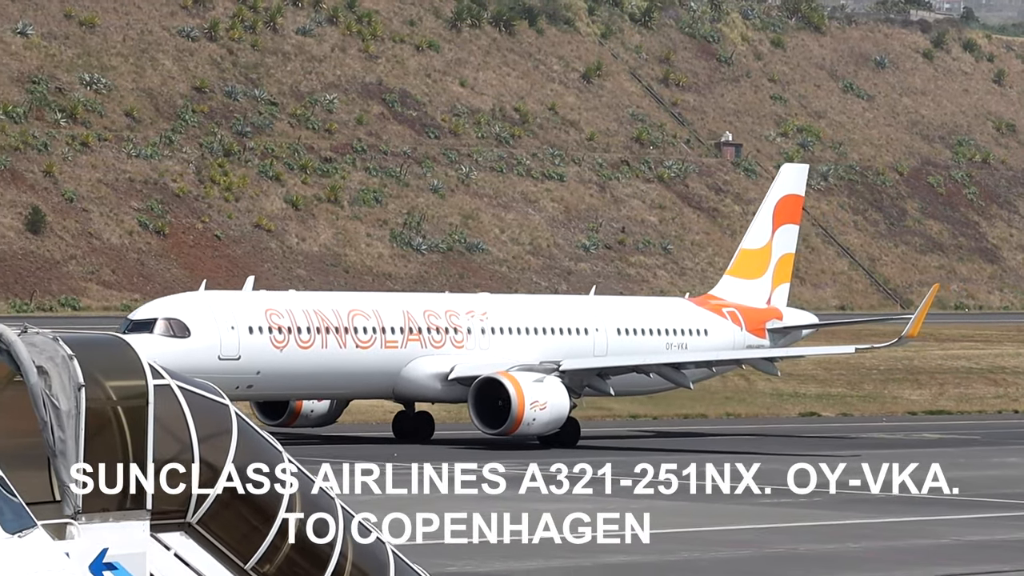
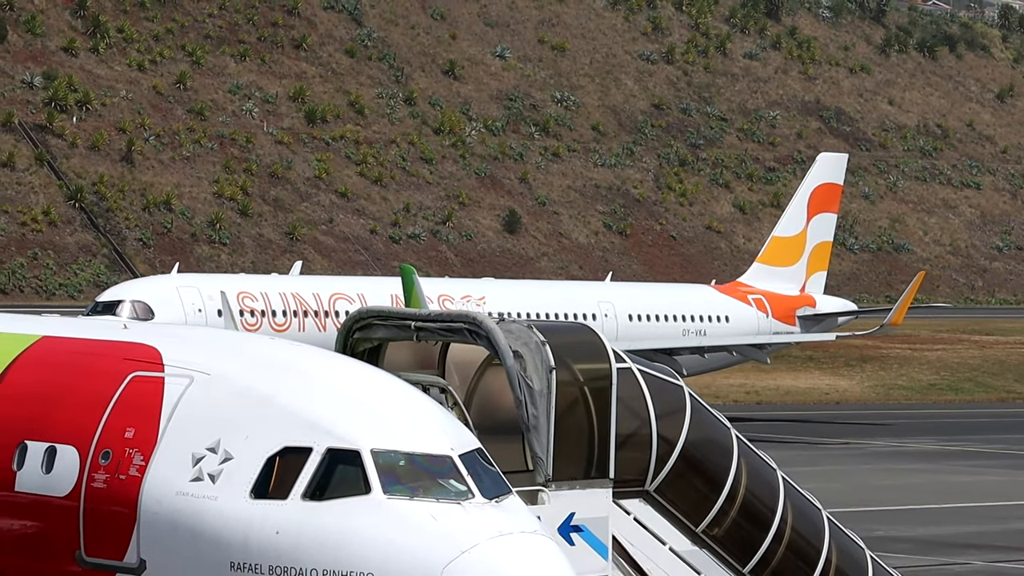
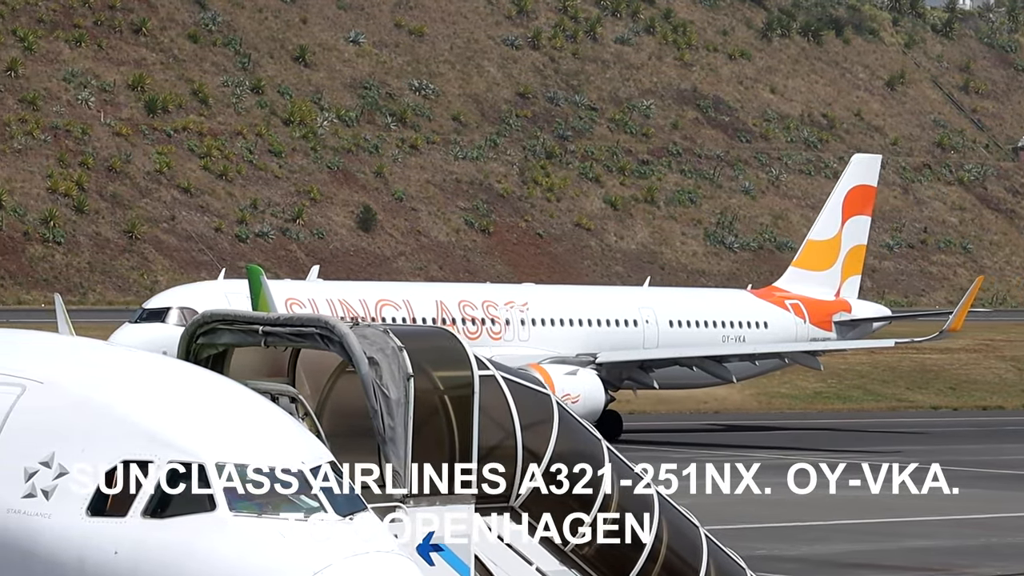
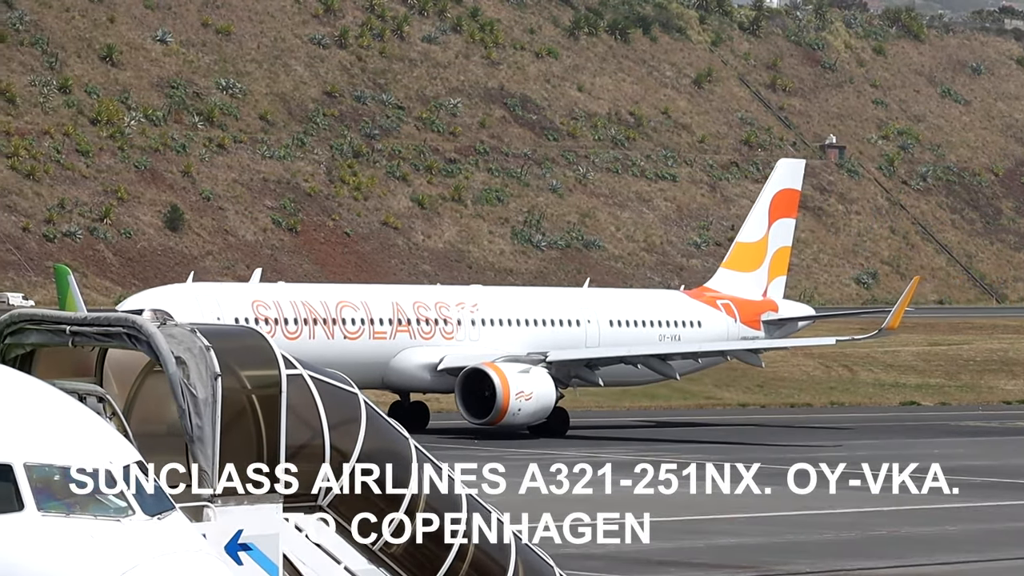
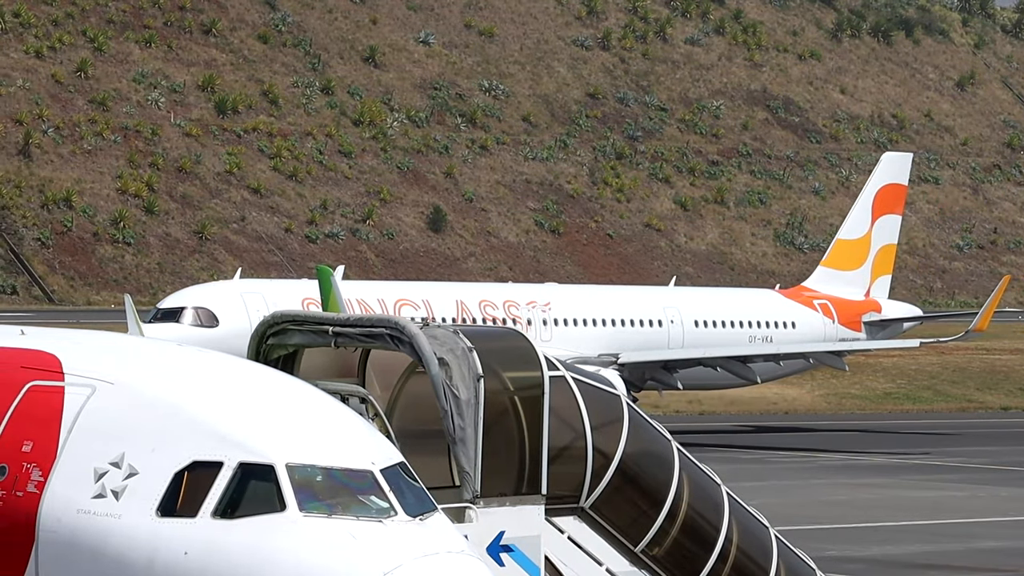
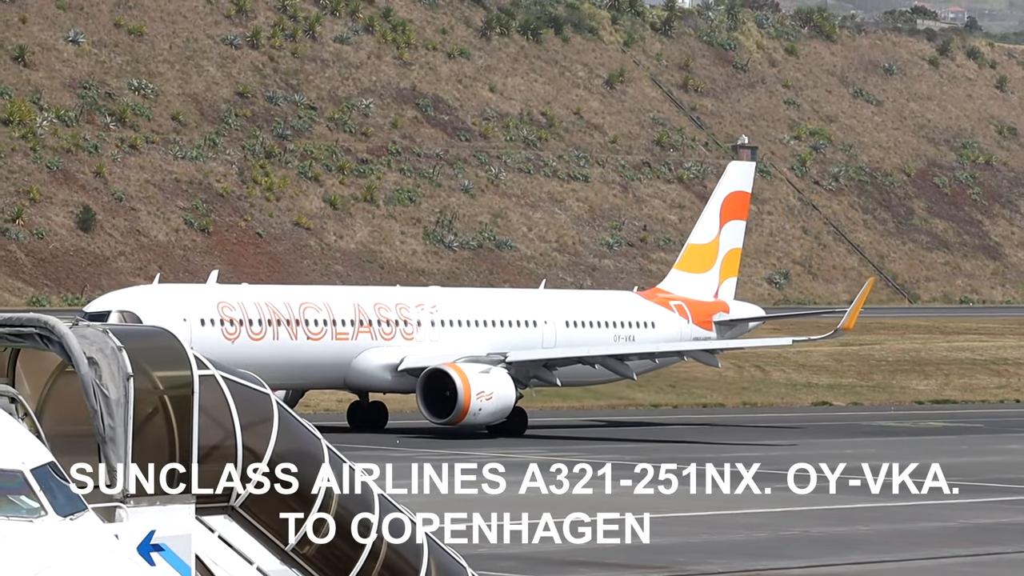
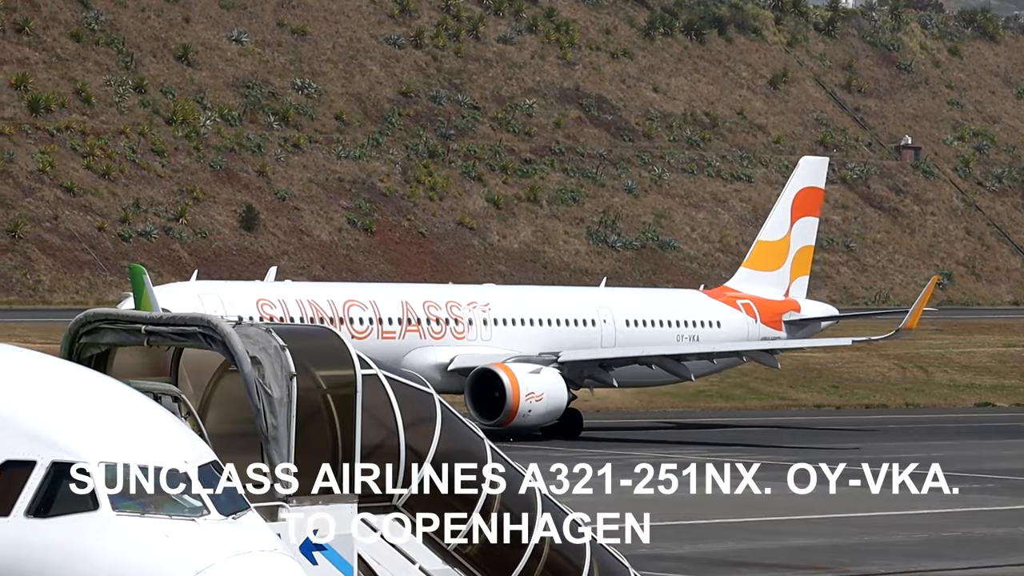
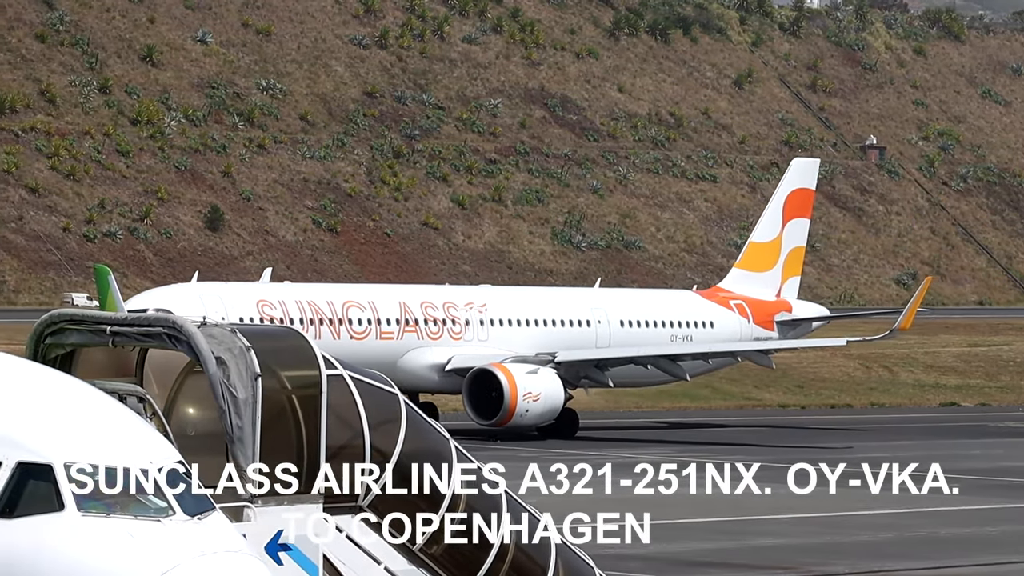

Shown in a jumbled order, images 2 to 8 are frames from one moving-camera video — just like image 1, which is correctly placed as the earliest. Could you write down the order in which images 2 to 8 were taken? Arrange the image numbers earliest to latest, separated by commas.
6, 4, 8, 7, 3, 5, 2
